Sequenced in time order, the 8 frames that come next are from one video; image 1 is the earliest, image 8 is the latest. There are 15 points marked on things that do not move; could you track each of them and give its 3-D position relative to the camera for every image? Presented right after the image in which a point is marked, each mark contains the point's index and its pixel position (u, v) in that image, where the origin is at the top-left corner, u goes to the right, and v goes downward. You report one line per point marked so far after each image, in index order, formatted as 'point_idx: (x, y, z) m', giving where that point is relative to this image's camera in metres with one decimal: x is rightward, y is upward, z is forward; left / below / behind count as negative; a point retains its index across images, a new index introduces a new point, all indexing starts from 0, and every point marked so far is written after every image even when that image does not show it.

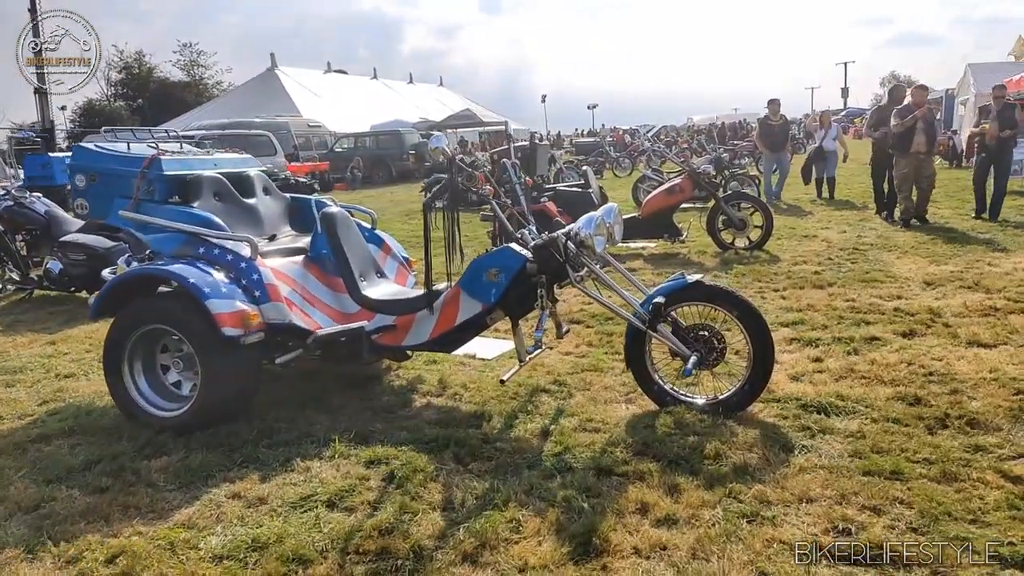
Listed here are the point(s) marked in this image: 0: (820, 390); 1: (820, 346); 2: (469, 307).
0: (+1.6, -0.5, +3.9) m
1: (+2.0, -0.4, +4.9) m
2: (-0.2, -0.1, +3.9) m
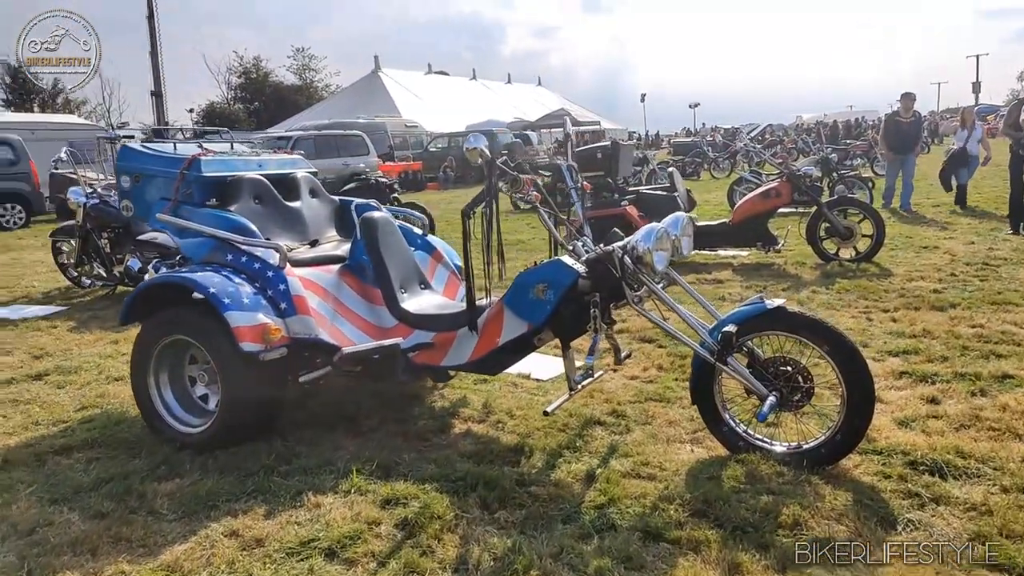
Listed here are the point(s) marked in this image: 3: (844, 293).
0: (+1.8, -0.7, +3.3) m
1: (+2.3, -0.5, +4.1) m
2: (0.0, -0.2, +3.5) m
3: (+2.8, 0.0, +6.5) m
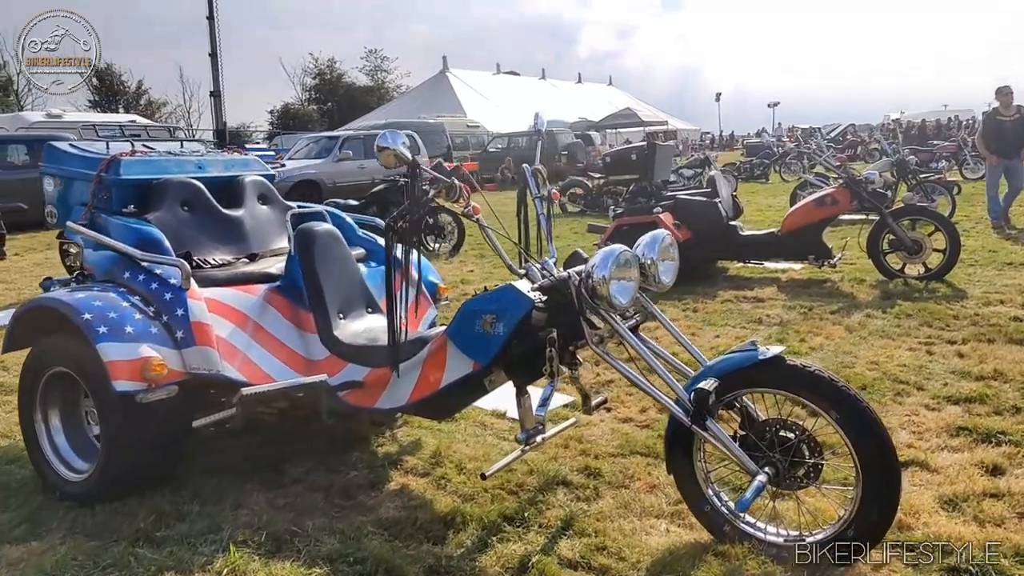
0: (+1.6, -0.8, +2.5) m
1: (+2.2, -0.7, +3.3) m
2: (-0.2, -0.3, +2.9) m
3: (+2.9, -0.2, +5.6) m
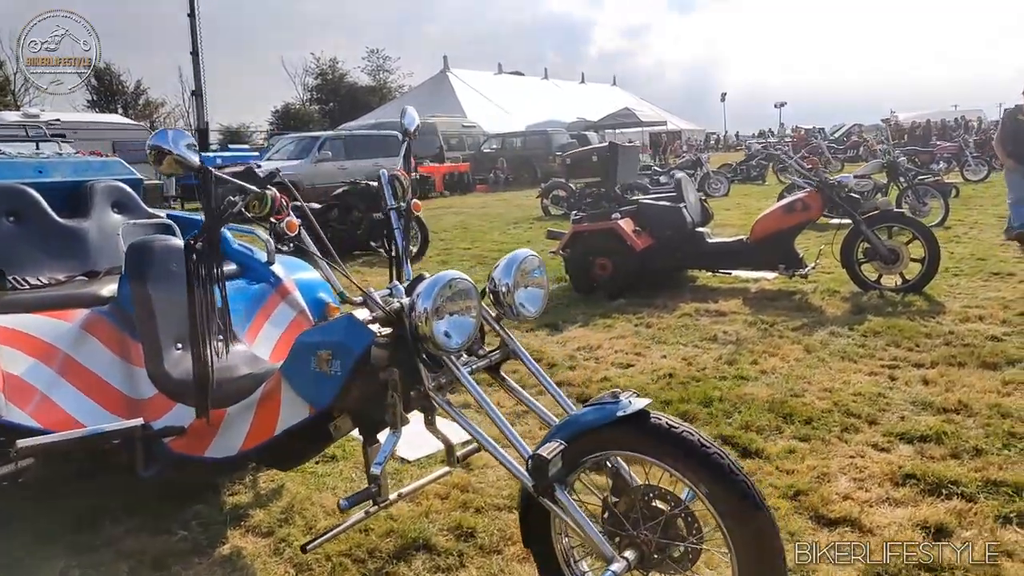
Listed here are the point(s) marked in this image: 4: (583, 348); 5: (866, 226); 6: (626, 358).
0: (+1.1, -0.9, +2.0) m
1: (+1.7, -0.8, +2.8) m
2: (-0.7, -0.4, +2.4) m
3: (+2.4, -0.3, +5.1) m
4: (+0.5, -0.4, +5.1) m
5: (+3.0, +0.5, +6.4) m
6: (+0.7, -0.4, +4.9) m
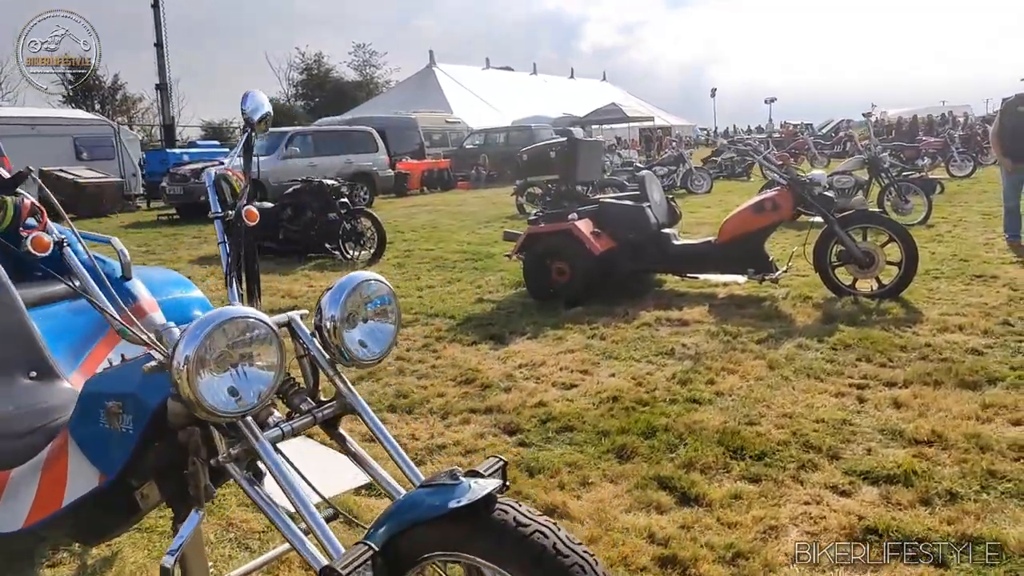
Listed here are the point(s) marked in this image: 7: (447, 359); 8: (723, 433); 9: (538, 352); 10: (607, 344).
0: (+0.7, -1.0, +1.5) m
1: (+1.3, -0.9, +2.4) m
2: (-1.1, -0.5, +1.9) m
3: (+2.0, -0.4, +4.7) m
4: (+0.1, -0.5, +4.6) m
5: (+2.6, +0.5, +5.9) m
6: (+0.3, -0.5, +4.4) m
7: (-0.4, -0.4, +4.7) m
8: (+1.0, -0.7, +3.4) m
9: (+0.2, -0.4, +4.9) m
10: (+0.6, -0.4, +5.1) m
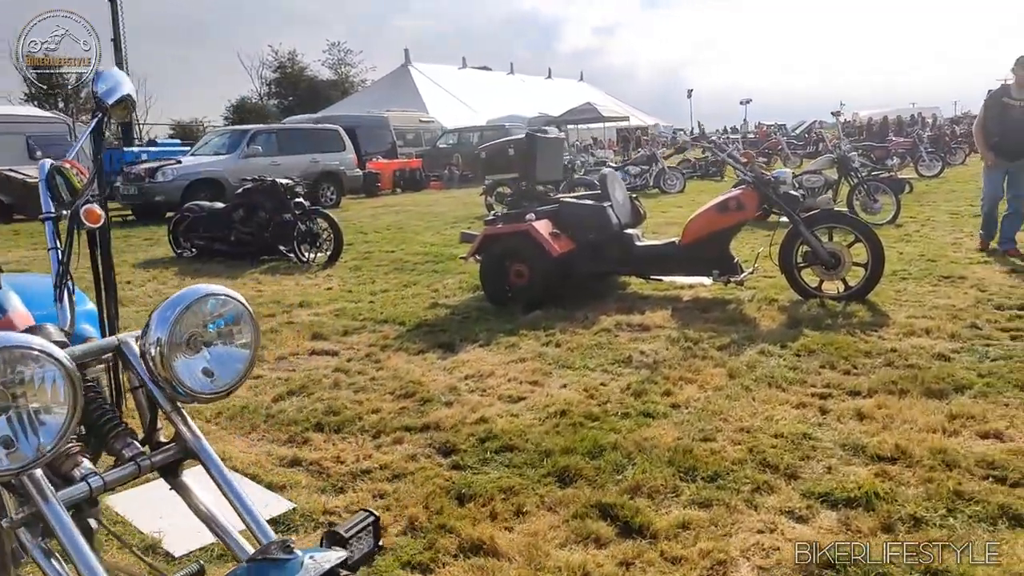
0: (+0.5, -1.0, +1.3) m
1: (+1.0, -0.9, +2.1) m
2: (-1.3, -0.5, +1.6) m
3: (+1.7, -0.4, +4.4) m
4: (-0.2, -0.5, +4.3) m
5: (+2.2, +0.5, +5.7) m
6: (0.0, -0.5, +4.1) m
7: (-0.7, -0.5, +4.4) m
8: (+0.7, -0.7, +3.2) m
9: (-0.2, -0.4, +4.6) m
10: (+0.3, -0.4, +4.8) m
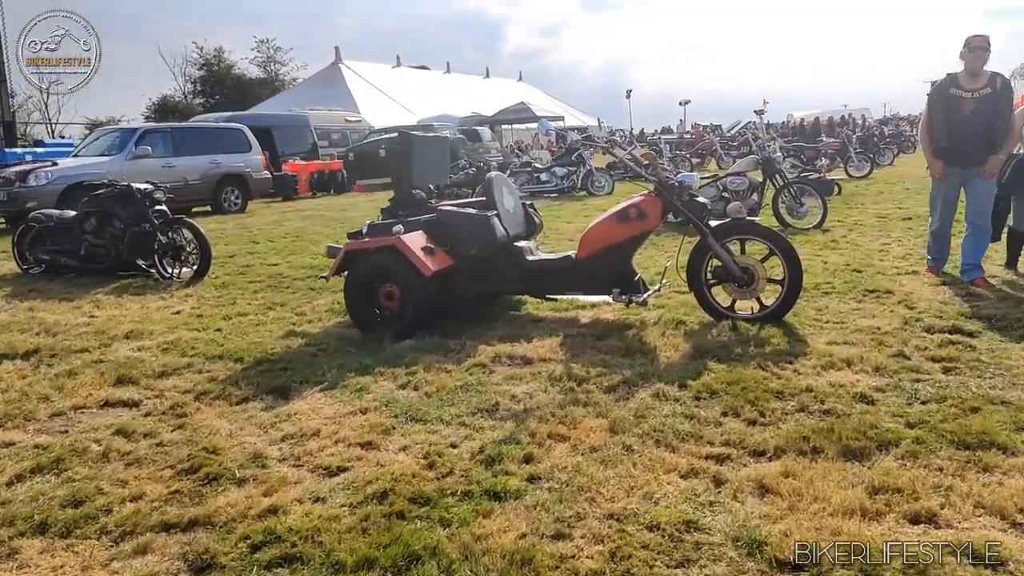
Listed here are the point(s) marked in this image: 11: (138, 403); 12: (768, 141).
0: (-0.1, -1.2, +0.4) m
1: (+0.4, -1.0, +1.3) m
2: (-1.9, -0.7, +0.6) m
3: (+0.9, -0.5, +3.7) m
4: (-1.0, -0.7, +3.4) m
5: (+1.3, +0.3, +4.9) m
6: (-0.7, -0.7, +3.2) m
7: (-1.5, -0.7, +3.5) m
8: (0.0, -0.8, +2.3) m
9: (-0.9, -0.6, +3.7) m
10: (-0.5, -0.6, +3.9) m
11: (-1.9, -0.6, +3.9) m
12: (+5.2, +3.0, +15.6) m
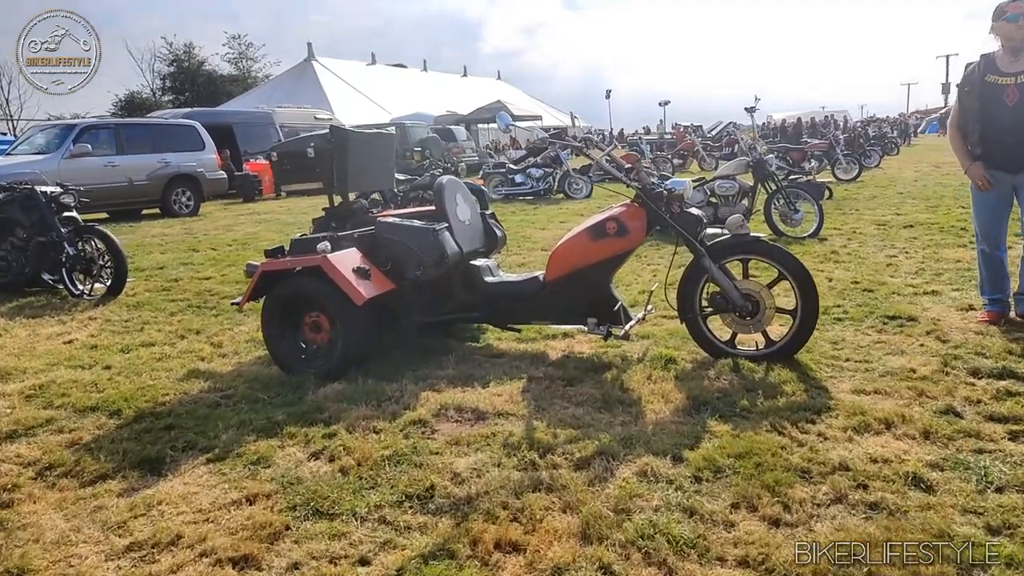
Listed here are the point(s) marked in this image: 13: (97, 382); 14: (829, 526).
0: (-0.2, -1.3, -0.5) m
1: (+0.3, -1.2, +0.4) m
2: (-2.0, -0.9, -0.4) m
3: (+0.7, -0.7, +2.8) m
4: (-1.2, -0.8, +2.5) m
5: (+1.1, +0.2, +4.1) m
6: (-0.9, -0.9, +2.3) m
7: (-1.7, -0.8, +2.5) m
8: (-0.2, -1.0, +1.4) m
9: (-1.2, -0.8, +2.8) m
10: (-0.7, -0.7, +3.0) m
11: (-2.2, -0.8, +3.0) m
12: (+4.7, +2.8, +14.8) m
13: (-2.3, -0.5, +4.1) m
14: (+1.0, -0.8, +2.4) m
